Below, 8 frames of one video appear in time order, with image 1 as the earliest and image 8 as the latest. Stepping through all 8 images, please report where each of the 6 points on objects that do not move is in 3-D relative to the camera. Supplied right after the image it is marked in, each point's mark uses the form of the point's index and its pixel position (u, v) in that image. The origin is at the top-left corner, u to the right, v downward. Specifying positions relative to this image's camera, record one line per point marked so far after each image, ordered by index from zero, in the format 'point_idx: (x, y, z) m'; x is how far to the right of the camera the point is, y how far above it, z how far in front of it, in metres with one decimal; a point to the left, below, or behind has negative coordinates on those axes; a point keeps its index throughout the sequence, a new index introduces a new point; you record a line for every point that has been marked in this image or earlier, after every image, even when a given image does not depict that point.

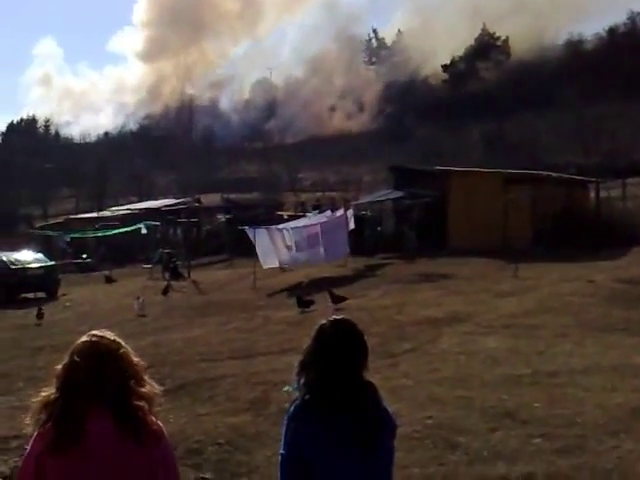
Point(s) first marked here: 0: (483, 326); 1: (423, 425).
0: (+2.5, -1.3, +17.4) m
1: (+1.2, -2.2, +13.5) m
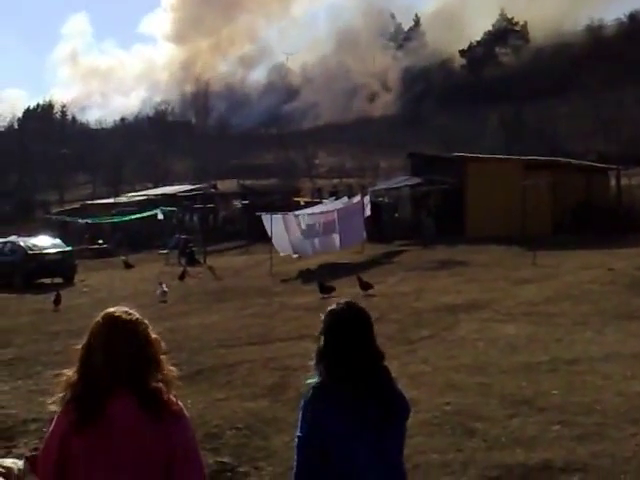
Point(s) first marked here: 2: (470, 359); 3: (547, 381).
0: (+2.8, -1.1, +17.4) m
1: (+1.4, -2.0, +13.5) m
2: (+2.0, -1.6, +15.3) m
3: (+2.8, -1.8, +14.3) m
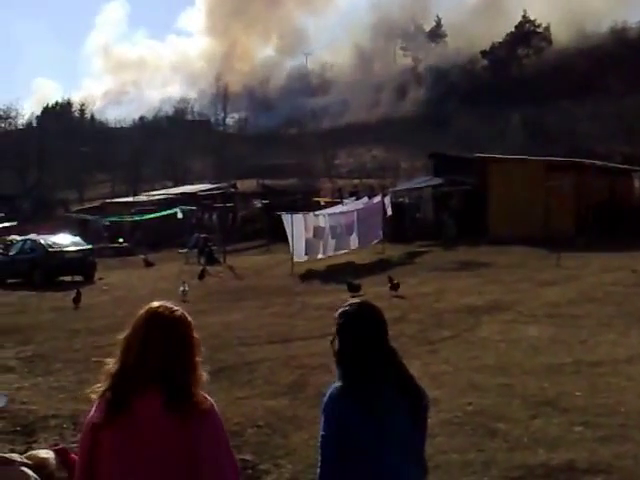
0: (+3.1, -1.1, +17.3) m
1: (+1.7, -2.0, +13.4) m
2: (+2.3, -1.6, +15.2) m
3: (+3.1, -1.8, +14.2) m
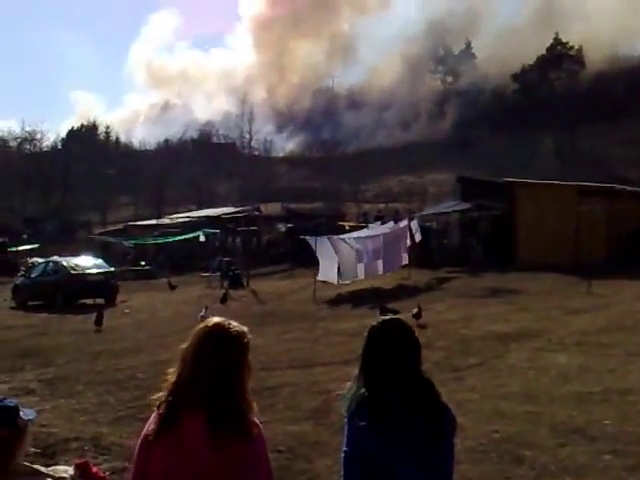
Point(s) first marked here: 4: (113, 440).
0: (+3.4, -1.5, +17.0) m
1: (+1.9, -2.3, +13.1) m
2: (+2.6, -1.9, +14.9) m
3: (+3.4, -2.1, +13.8) m
4: (-2.5, -2.5, +14.1) m
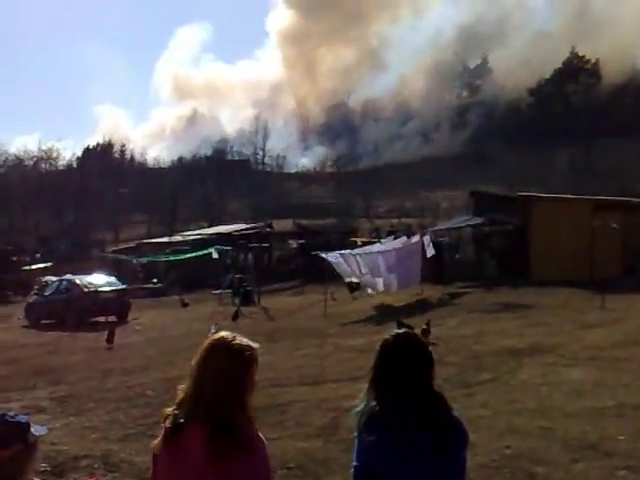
0: (+3.6, -1.7, +16.8) m
1: (+2.0, -2.4, +12.9) m
2: (+2.7, -2.1, +14.7) m
3: (+3.5, -2.2, +13.6) m
4: (-2.4, -2.7, +14.0) m
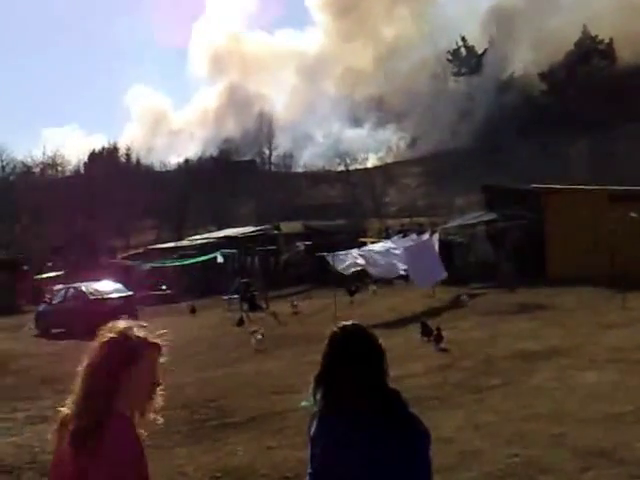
0: (+3.7, -1.7, +15.9) m
1: (+2.0, -2.4, +12.1) m
2: (+2.7, -2.0, +13.8) m
3: (+3.4, -2.1, +12.7) m
4: (-2.4, -2.7, +13.4) m
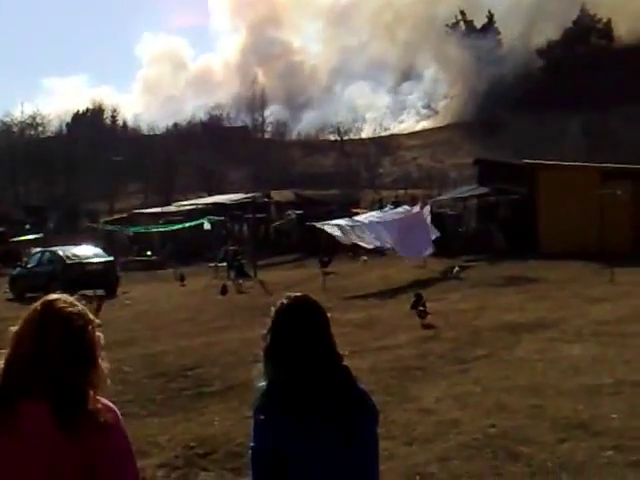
0: (+3.5, -1.3, +15.7) m
1: (+1.7, -2.0, +11.9) m
2: (+2.5, -1.7, +13.7) m
3: (+3.2, -1.8, +12.6) m
4: (-2.7, -2.2, +13.3) m
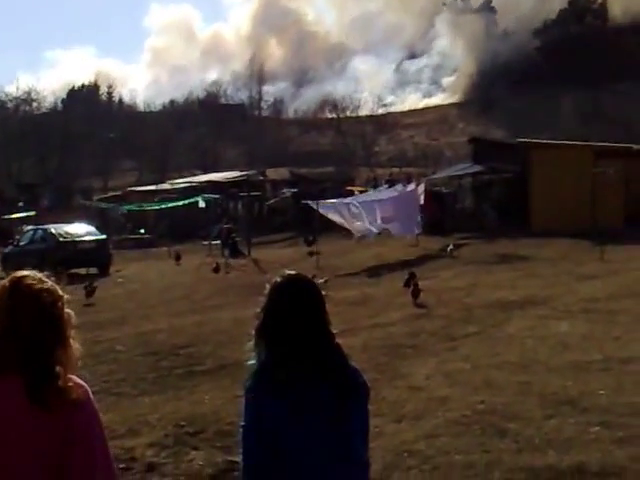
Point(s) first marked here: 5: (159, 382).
0: (+3.4, -1.0, +15.7) m
1: (+1.6, -1.8, +11.9) m
2: (+2.3, -1.4, +13.7) m
3: (+3.1, -1.6, +12.6) m
4: (-2.8, -2.0, +13.3) m
5: (-2.0, -1.8, +14.5) m
